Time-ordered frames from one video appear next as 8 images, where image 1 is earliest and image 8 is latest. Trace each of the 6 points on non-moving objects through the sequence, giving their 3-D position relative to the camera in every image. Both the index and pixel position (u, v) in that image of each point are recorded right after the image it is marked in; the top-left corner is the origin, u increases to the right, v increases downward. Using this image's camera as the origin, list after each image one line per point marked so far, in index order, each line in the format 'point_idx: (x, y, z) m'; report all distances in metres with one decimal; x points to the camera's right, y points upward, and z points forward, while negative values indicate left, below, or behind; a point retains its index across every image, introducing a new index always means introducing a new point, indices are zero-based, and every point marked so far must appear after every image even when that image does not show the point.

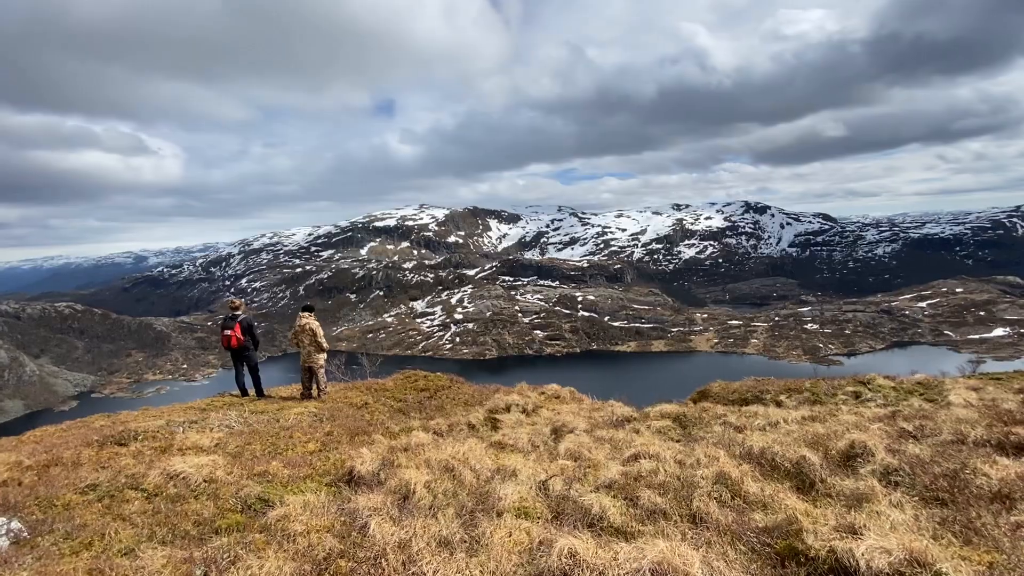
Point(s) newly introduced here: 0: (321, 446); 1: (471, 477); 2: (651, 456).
0: (-4.7, -3.9, +11.6) m
1: (-0.8, -3.7, +9.3) m
2: (+3.2, -3.9, +10.9) m
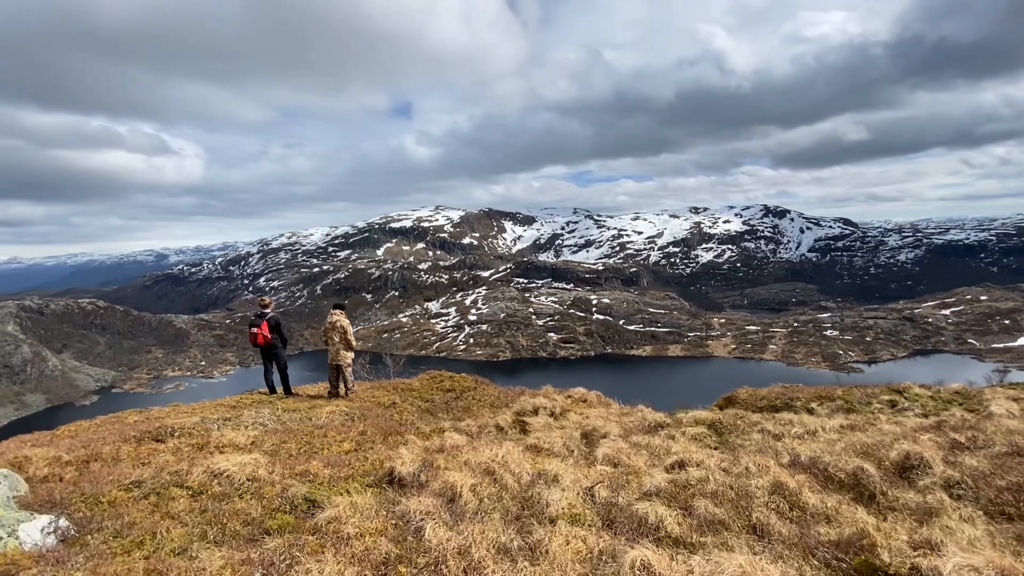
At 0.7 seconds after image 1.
0: (-3.9, -3.8, +11.5) m
1: (0.0, -3.7, +9.1) m
2: (+4.1, -3.9, +10.6) m
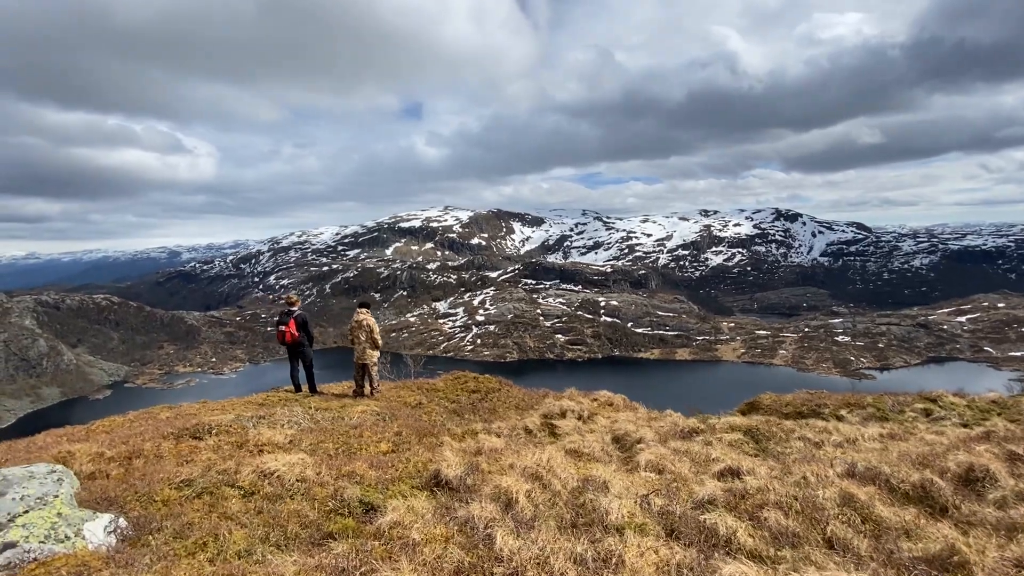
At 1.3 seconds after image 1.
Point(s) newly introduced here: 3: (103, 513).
0: (-2.9, -3.8, +11.4) m
1: (+1.0, -3.7, +8.9) m
2: (+5.0, -4.0, +10.3) m
3: (-5.5, -3.1, +6.4) m
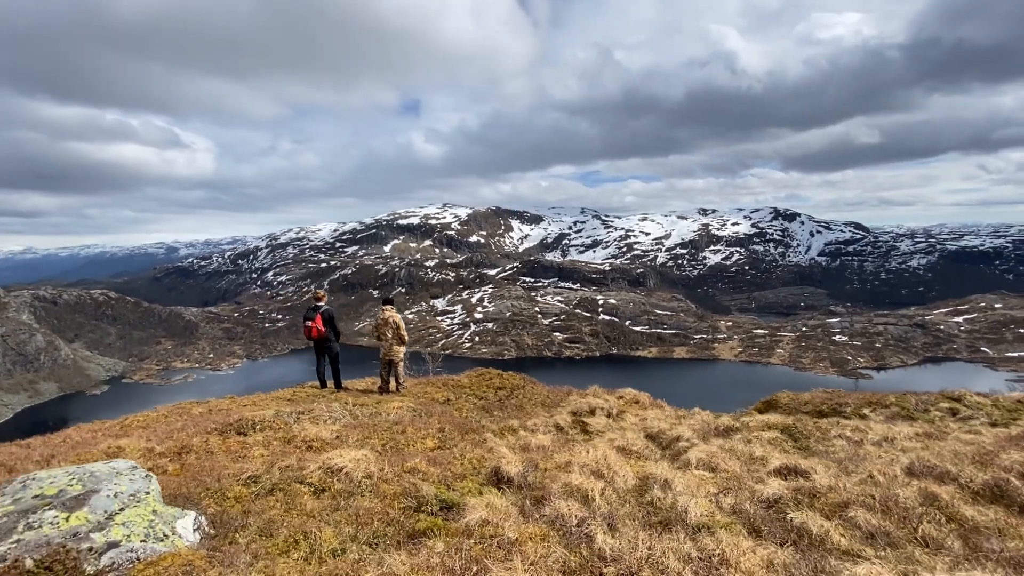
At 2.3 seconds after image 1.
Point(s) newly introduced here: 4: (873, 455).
0: (-1.7, -3.7, +11.2) m
1: (+2.1, -3.6, +8.7) m
2: (+6.2, -3.9, +10.1) m
3: (-4.3, -2.9, +6.3) m
4: (+9.1, -4.2, +12.0) m
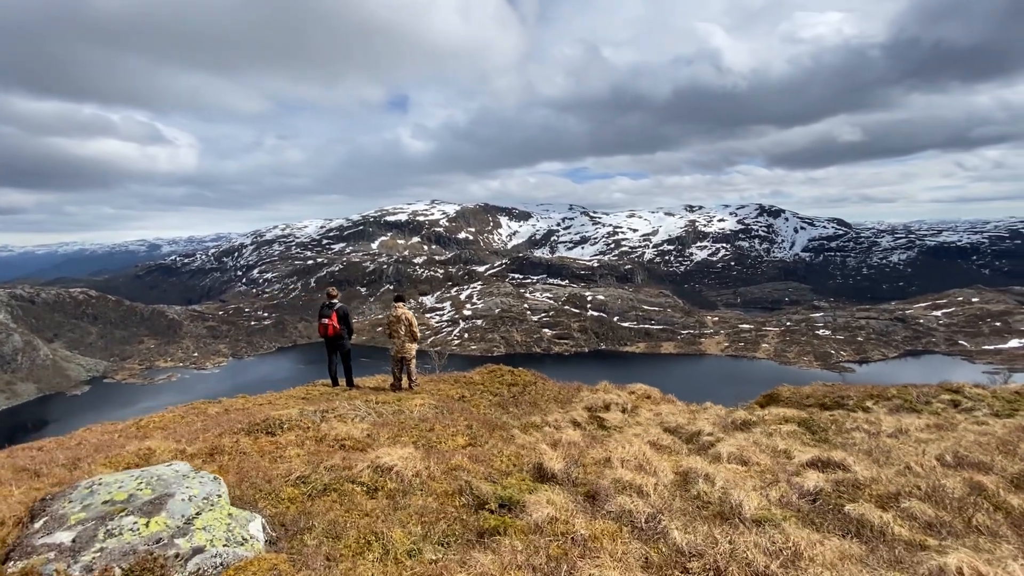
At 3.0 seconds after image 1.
0: (-1.0, -3.6, +11.1) m
1: (+2.9, -3.5, +8.7) m
2: (+6.9, -3.8, +10.2) m
3: (-3.4, -2.9, +6.1) m
4: (+9.8, -4.1, +12.1) m
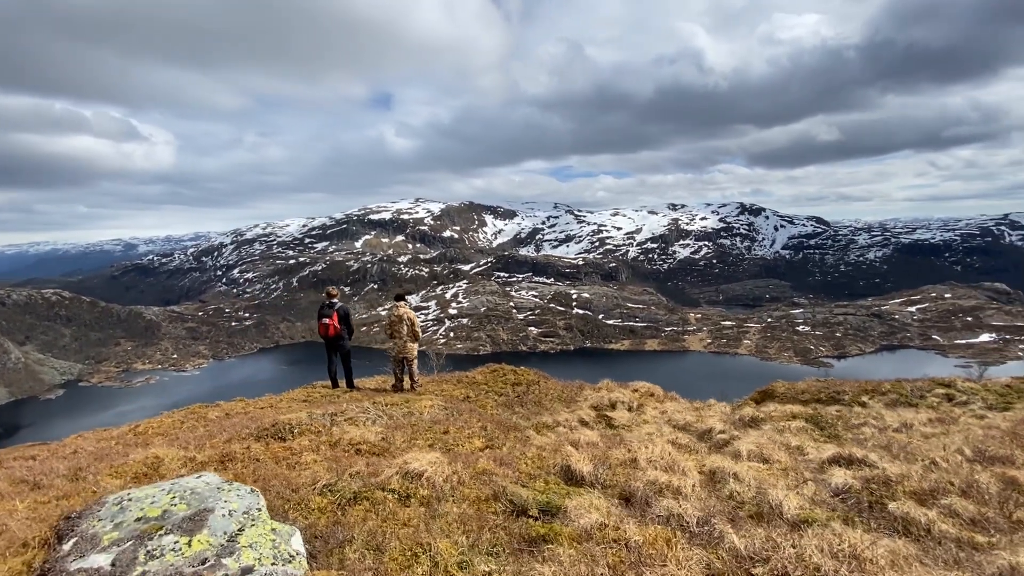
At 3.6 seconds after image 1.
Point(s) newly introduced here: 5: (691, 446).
0: (-0.5, -3.5, +10.8) m
1: (+3.4, -3.5, +8.6) m
2: (+7.4, -3.7, +10.2) m
3: (-2.9, -2.9, +5.8) m
4: (+10.2, -4.0, +12.2) m
5: (+4.4, -3.9, +11.7) m
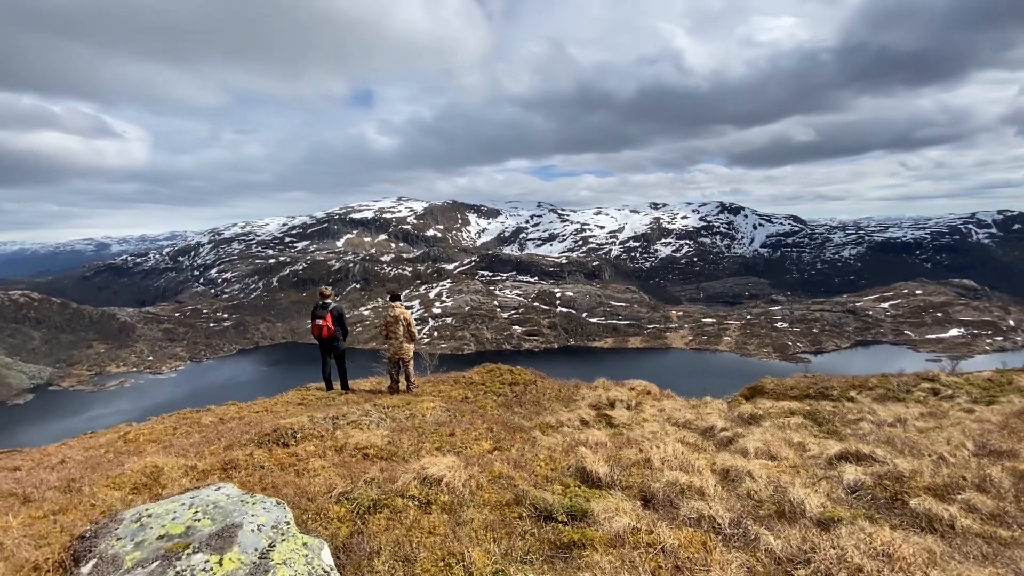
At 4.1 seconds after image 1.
0: (-0.3, -3.5, +10.7) m
1: (+3.7, -3.4, +8.5) m
2: (+7.6, -3.6, +10.3) m
3: (-2.5, -2.9, +5.5) m
4: (+10.4, -3.9, +12.4) m
5: (+4.6, -3.9, +11.7) m
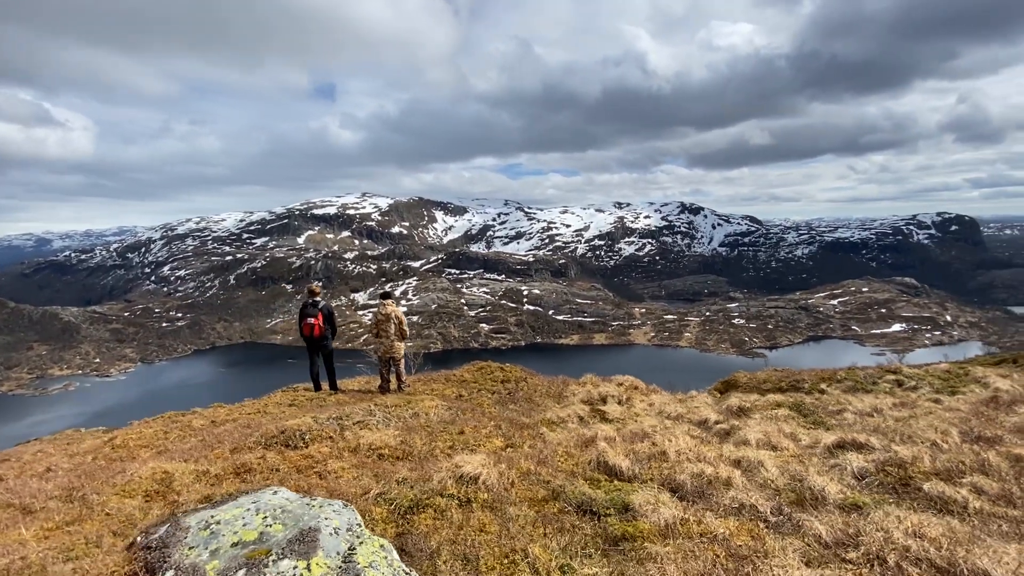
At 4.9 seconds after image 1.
0: (-0.1, -3.4, +10.7) m
1: (+4.1, -3.4, +8.8) m
2: (+7.9, -3.5, +10.8) m
3: (-1.8, -2.8, +5.3) m
4: (+10.5, -3.8, +13.1) m
5: (+4.8, -3.8, +12.0) m
